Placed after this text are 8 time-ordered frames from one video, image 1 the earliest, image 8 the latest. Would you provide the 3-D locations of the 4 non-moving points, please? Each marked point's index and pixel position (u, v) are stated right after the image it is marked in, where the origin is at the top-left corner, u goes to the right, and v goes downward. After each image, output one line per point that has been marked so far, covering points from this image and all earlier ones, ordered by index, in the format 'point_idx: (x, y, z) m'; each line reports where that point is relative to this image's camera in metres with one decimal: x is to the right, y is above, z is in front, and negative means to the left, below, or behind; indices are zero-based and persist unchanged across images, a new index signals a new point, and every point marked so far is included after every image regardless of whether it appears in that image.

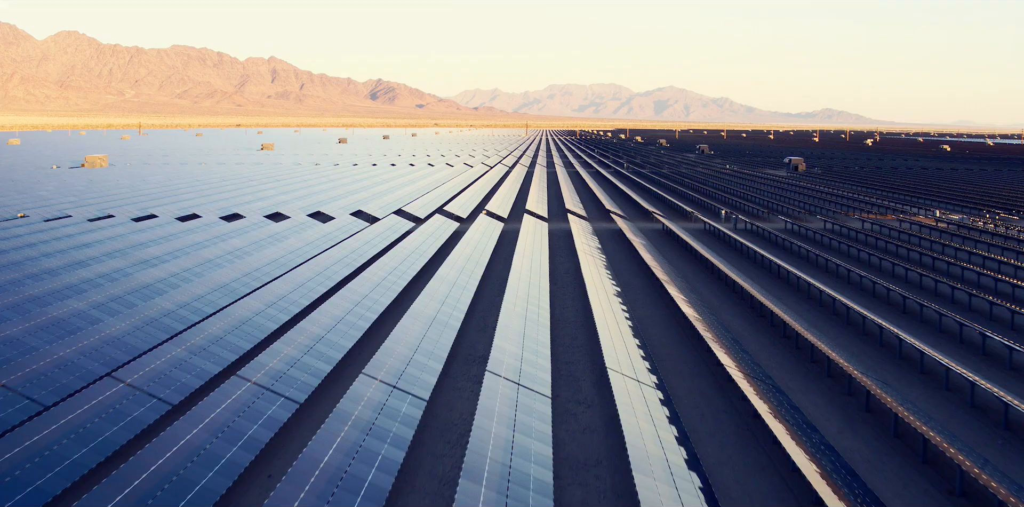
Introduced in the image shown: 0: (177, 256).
0: (-10.9, -0.2, +18.7) m
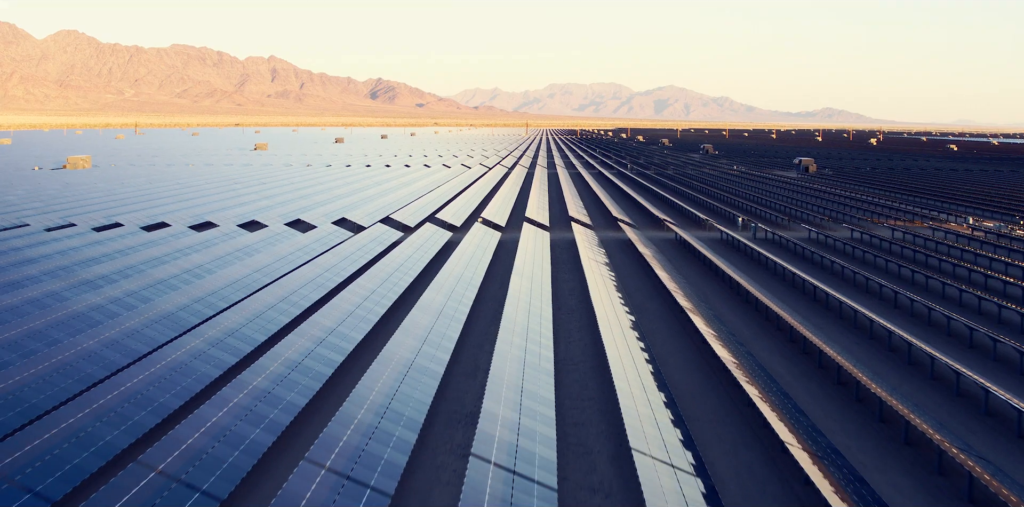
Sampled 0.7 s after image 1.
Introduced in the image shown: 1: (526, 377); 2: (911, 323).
0: (-11.0, -0.6, +16.9) m
1: (+0.4, -2.8, +14.7) m
2: (+12.3, -2.0, +18.3) m
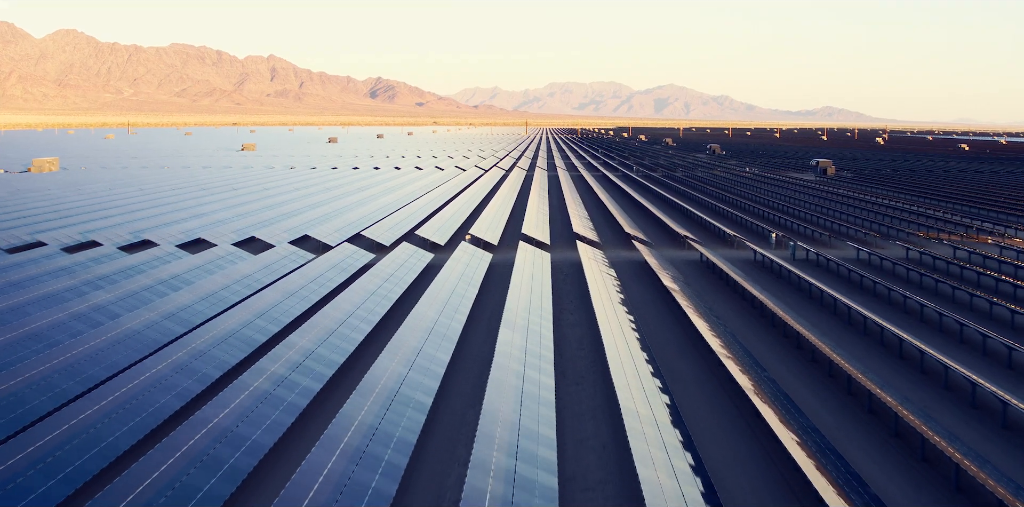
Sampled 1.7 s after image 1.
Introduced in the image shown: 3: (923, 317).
0: (-11.1, -1.3, +13.9) m
1: (+0.2, -3.4, +11.6) m
2: (+12.1, -2.7, +15.3) m
3: (+12.3, -2.0, +17.4) m
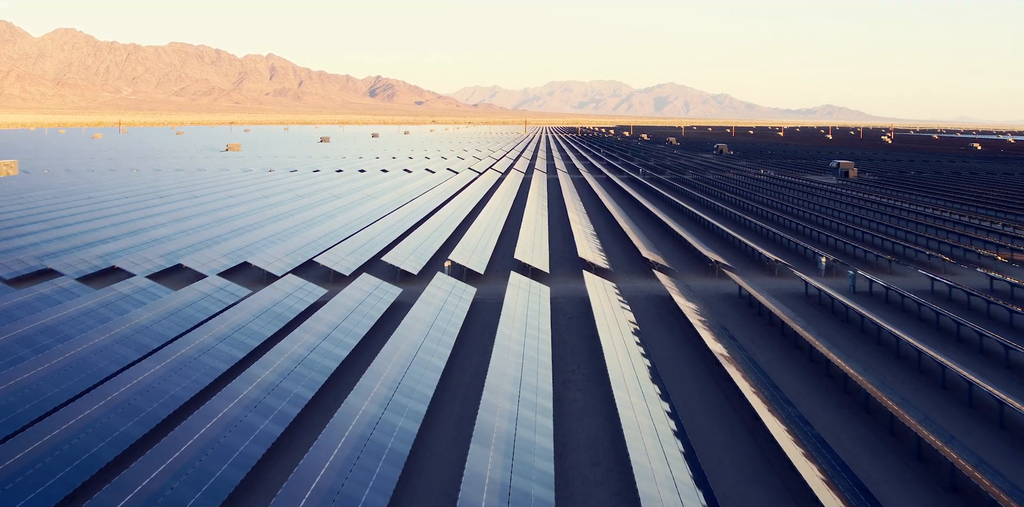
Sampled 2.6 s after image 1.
0: (-11.3, -2.0, +10.6) m
1: (0.0, -4.1, +8.4) m
2: (+11.9, -3.4, +12.1) m
3: (+12.1, -2.6, +14.2) m
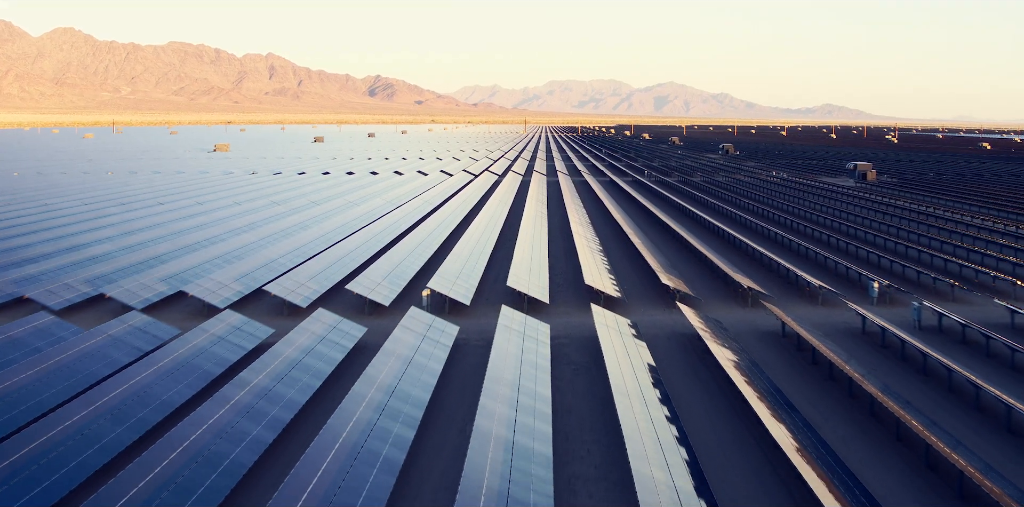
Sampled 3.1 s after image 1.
0: (-11.5, -2.5, +8.3) m
1: (-0.2, -4.7, +6.1) m
2: (+11.7, -3.9, +9.8) m
3: (+11.9, -3.1, +11.9) m
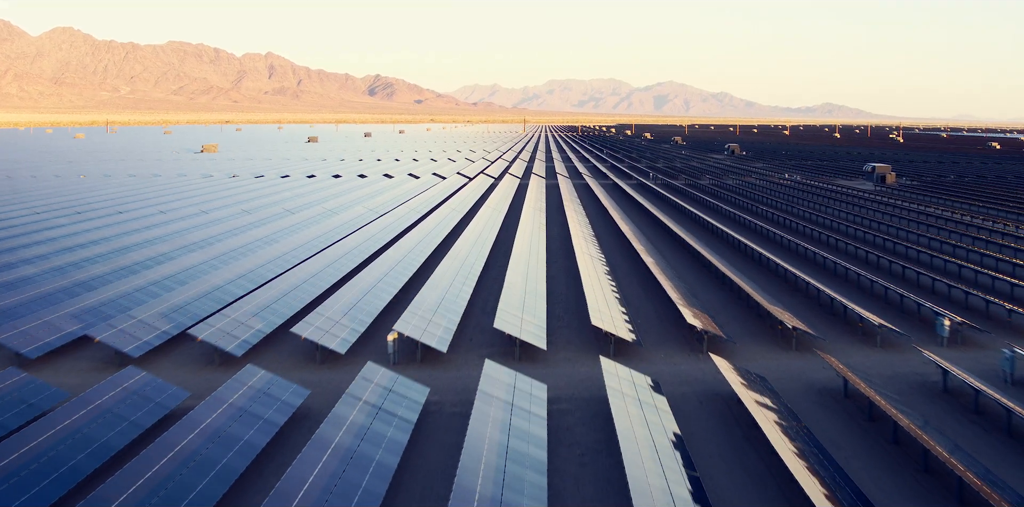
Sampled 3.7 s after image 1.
0: (-11.7, -3.0, +6.1) m
1: (-0.4, -5.2, +3.9) m
2: (+11.6, -4.4, +7.6) m
3: (+11.8, -3.6, +9.7) m
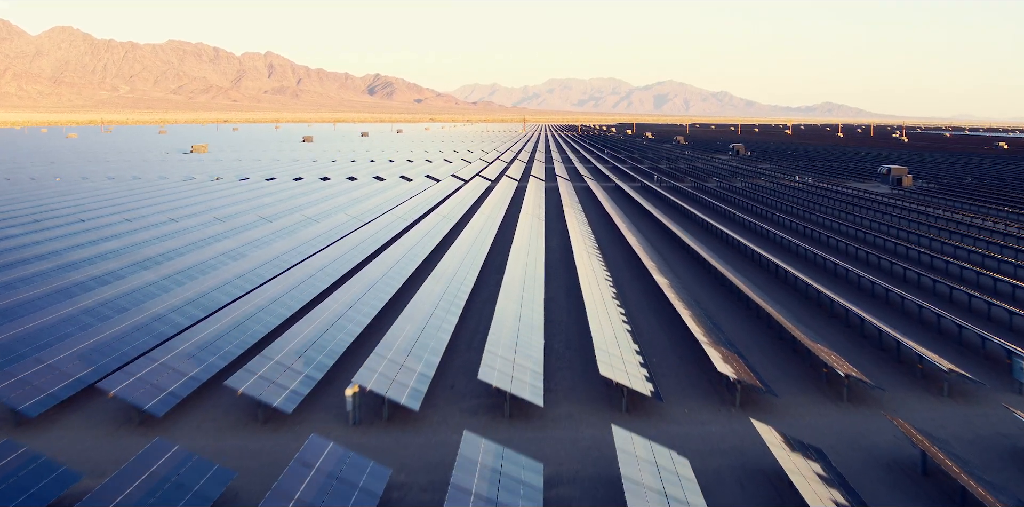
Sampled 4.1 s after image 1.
0: (-11.8, -3.4, +4.4) m
1: (-0.5, -5.6, +2.2) m
2: (+11.4, -4.8, +5.9) m
3: (+11.6, -4.0, +8.0) m
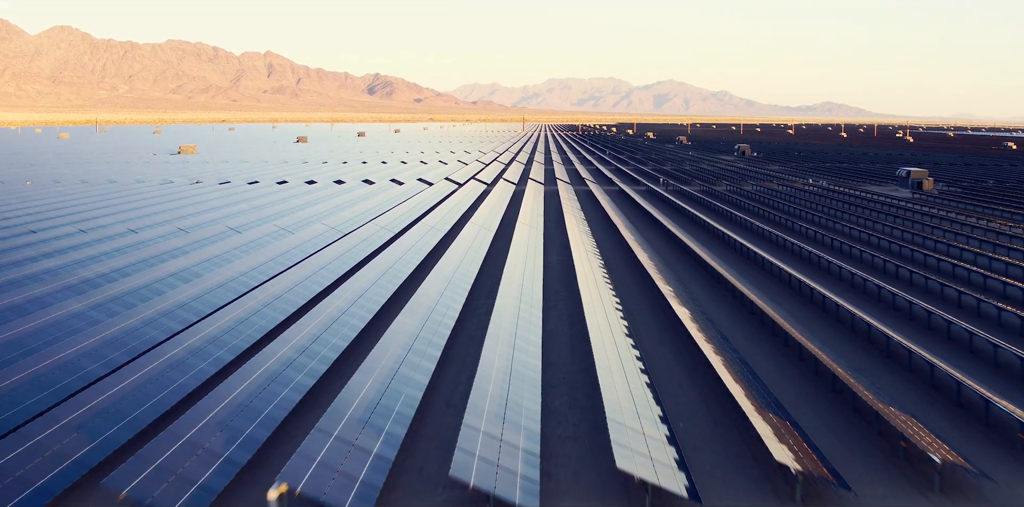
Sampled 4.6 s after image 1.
0: (-12.0, -3.9, +2.5) m
1: (-0.6, -6.0, +0.3) m
2: (+11.3, -5.2, +4.0) m
3: (+11.5, -4.5, +6.1) m
